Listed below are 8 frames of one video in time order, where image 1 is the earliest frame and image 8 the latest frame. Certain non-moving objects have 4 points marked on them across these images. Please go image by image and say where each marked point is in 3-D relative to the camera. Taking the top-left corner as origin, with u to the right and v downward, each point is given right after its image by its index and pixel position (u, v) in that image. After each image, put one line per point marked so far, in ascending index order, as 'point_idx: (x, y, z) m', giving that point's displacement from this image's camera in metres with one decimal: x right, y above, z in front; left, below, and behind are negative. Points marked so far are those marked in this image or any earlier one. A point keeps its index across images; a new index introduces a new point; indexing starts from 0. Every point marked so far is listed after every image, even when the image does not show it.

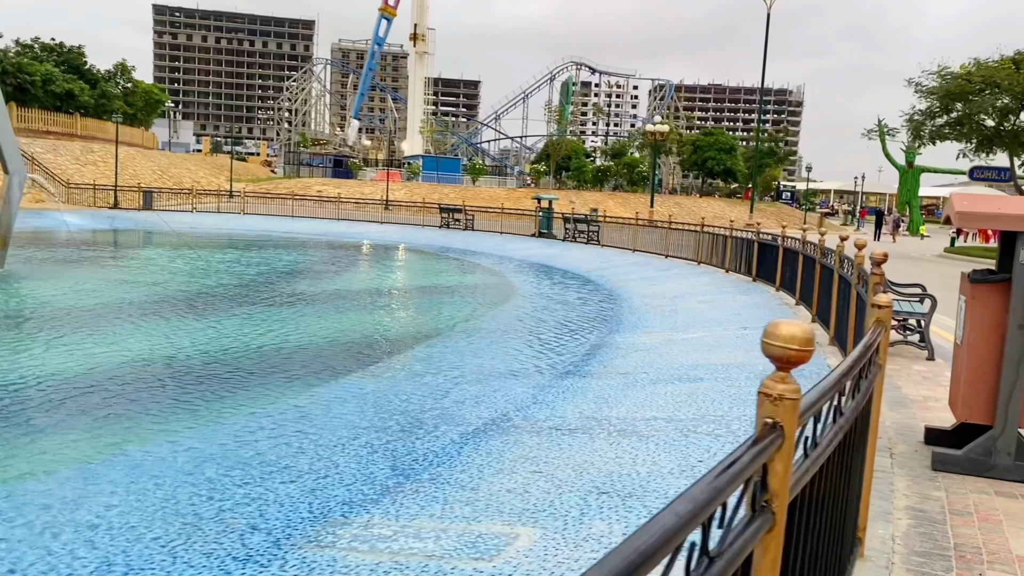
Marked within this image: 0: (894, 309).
0: (+3.4, -0.2, +6.9) m
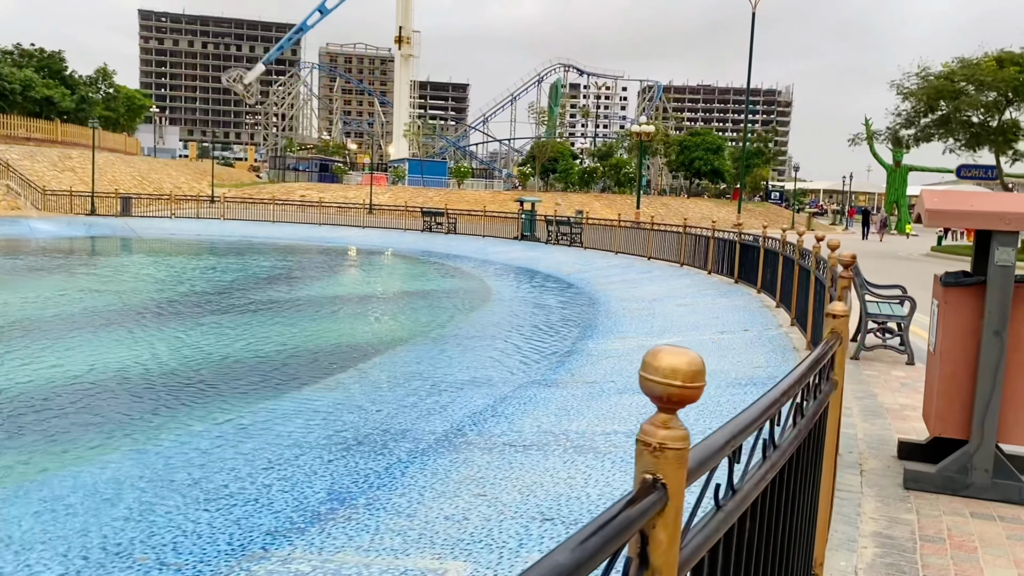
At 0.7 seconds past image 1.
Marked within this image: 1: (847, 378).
0: (+3.1, -0.2, +6.7) m
1: (+2.5, -0.7, +5.8) m
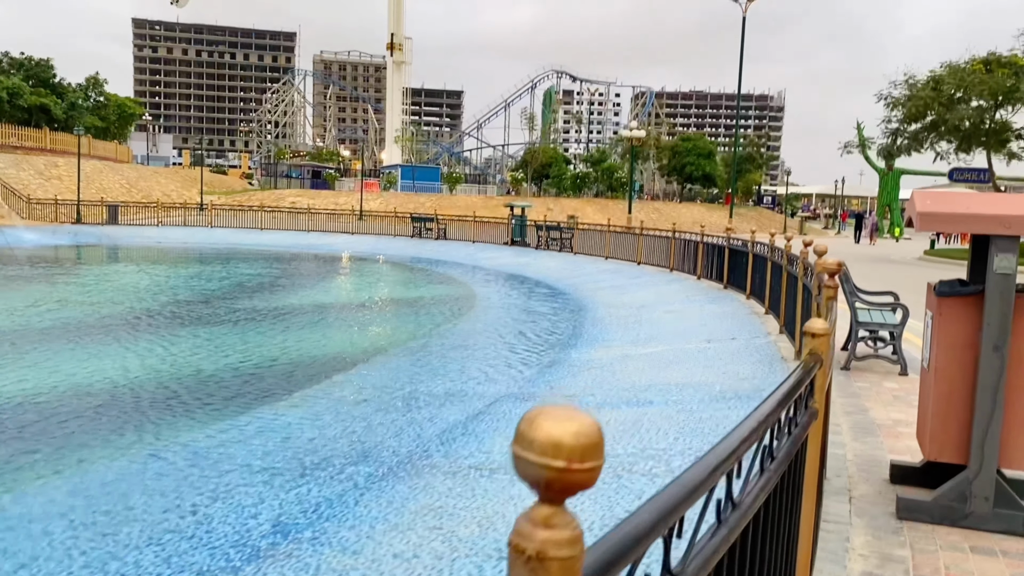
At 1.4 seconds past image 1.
0: (+2.9, -0.3, +6.4) m
1: (+2.3, -0.7, +5.5) m
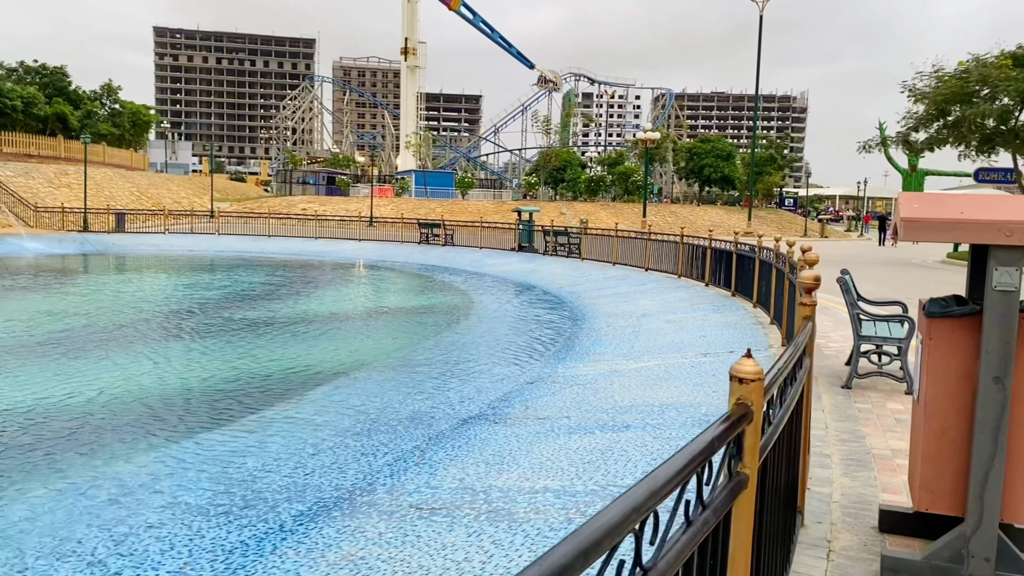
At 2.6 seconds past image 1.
0: (+2.7, -0.3, +5.9) m
1: (+2.1, -0.8, +5.1) m
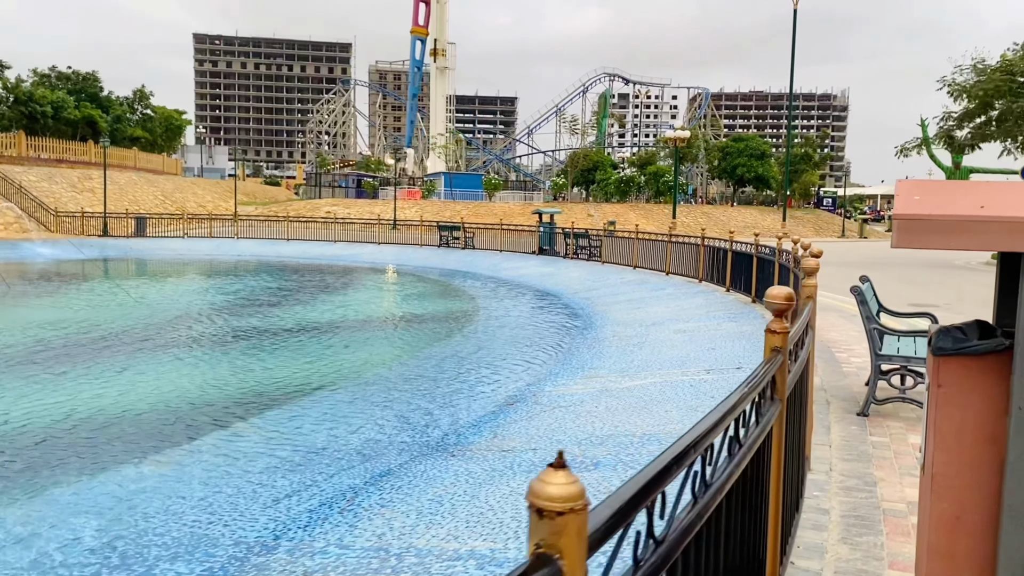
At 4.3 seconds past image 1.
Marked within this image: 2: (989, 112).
0: (+2.5, -0.4, +5.1) m
1: (+1.8, -0.9, +4.3) m
2: (+11.9, +4.4, +19.2) m
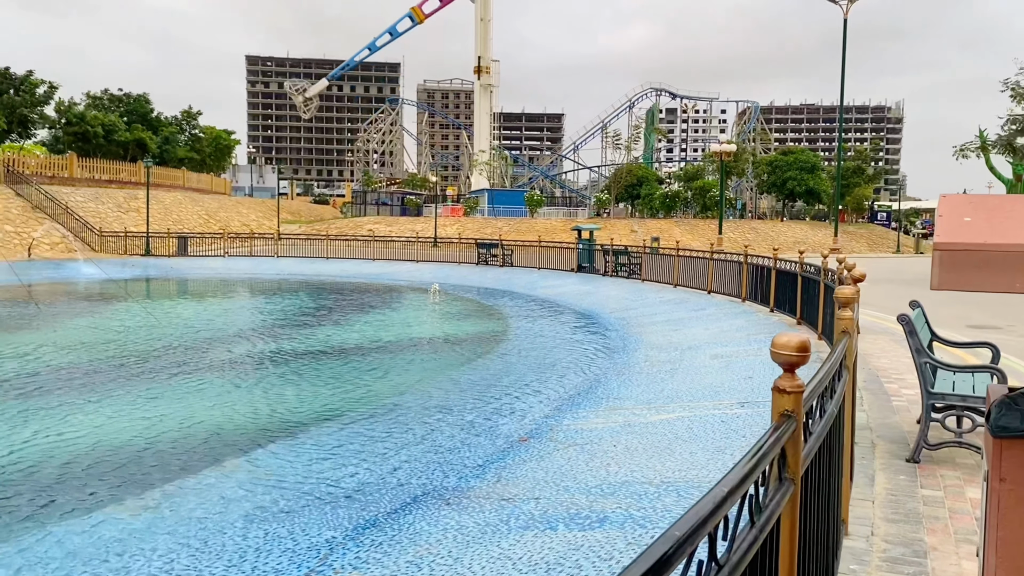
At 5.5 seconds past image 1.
0: (+2.5, -0.6, +4.5) m
1: (+1.8, -1.1, +3.7) m
2: (+12.8, +4.0, +18.1) m
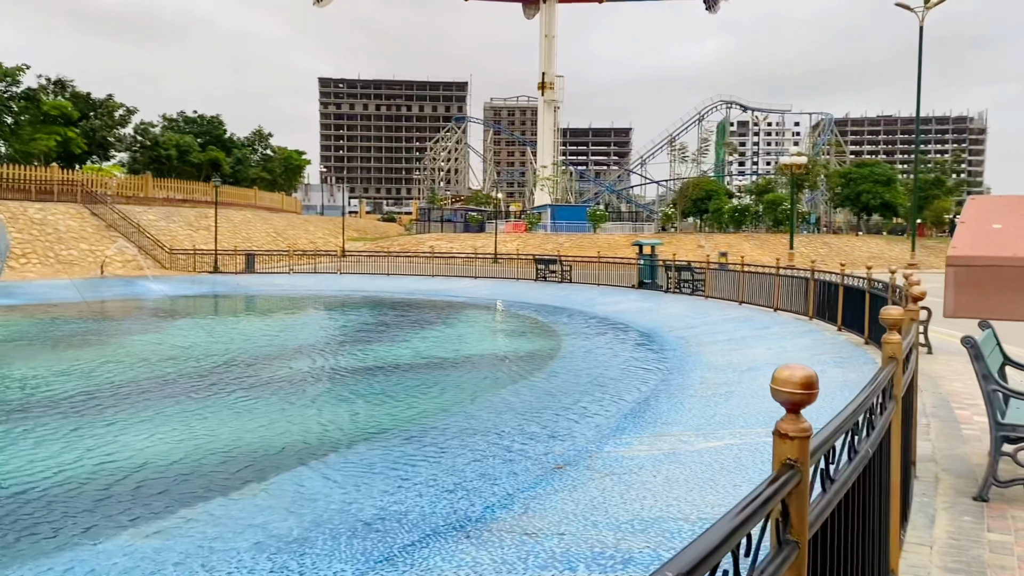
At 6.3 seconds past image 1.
0: (+2.6, -0.7, +4.0) m
1: (+1.9, -1.1, +3.3) m
2: (+14.1, +3.6, +16.8) m
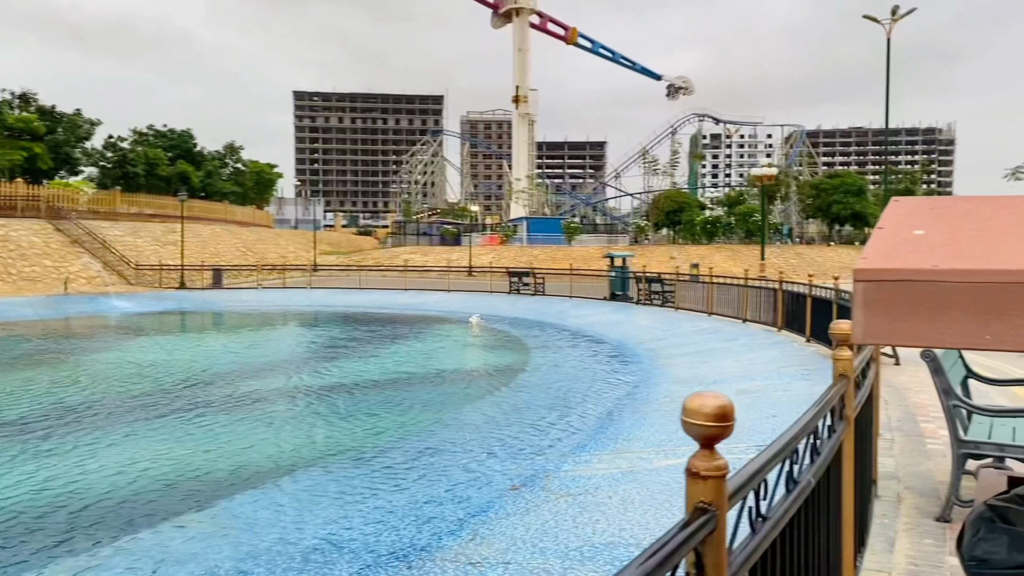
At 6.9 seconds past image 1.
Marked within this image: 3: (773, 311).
0: (+2.3, -0.7, +3.9) m
1: (+1.6, -1.2, +3.1) m
2: (+13.4, +3.4, +17.0) m
3: (+4.8, -0.4, +14.1) m
